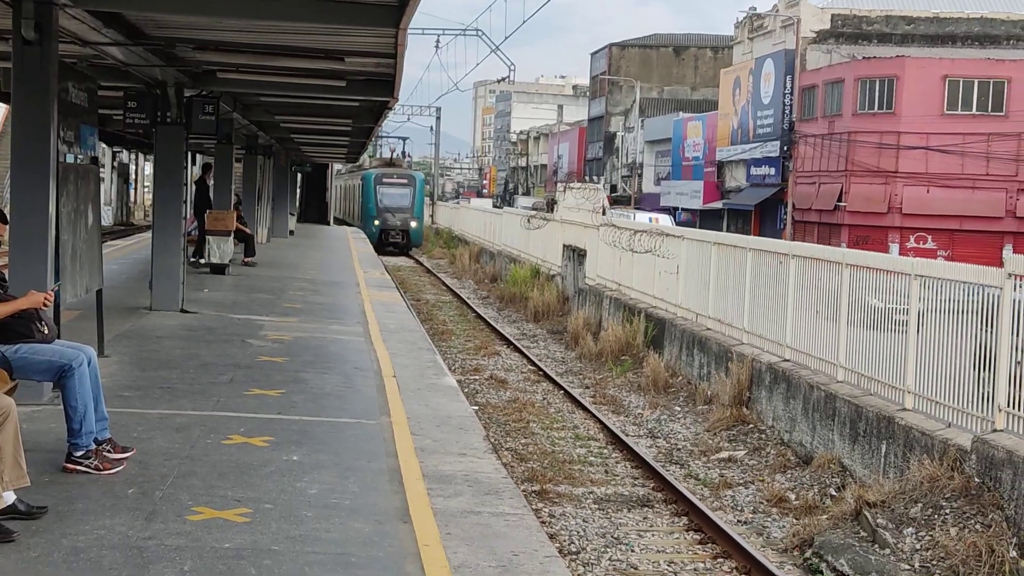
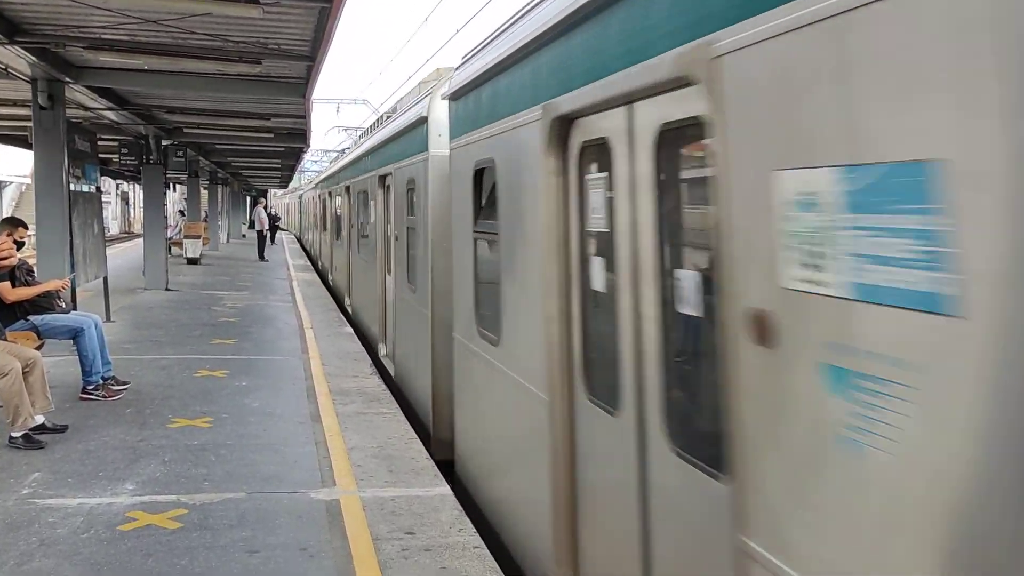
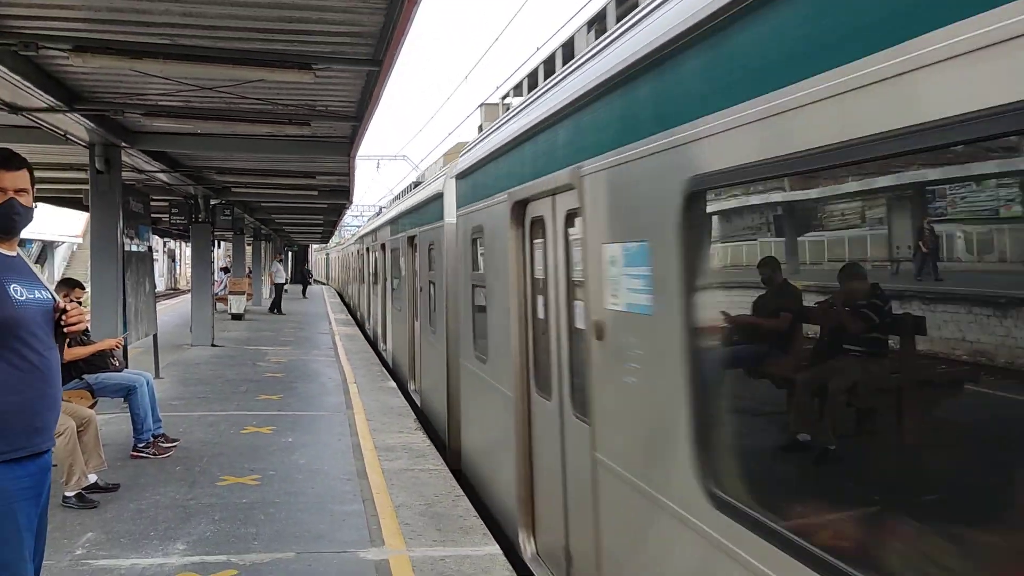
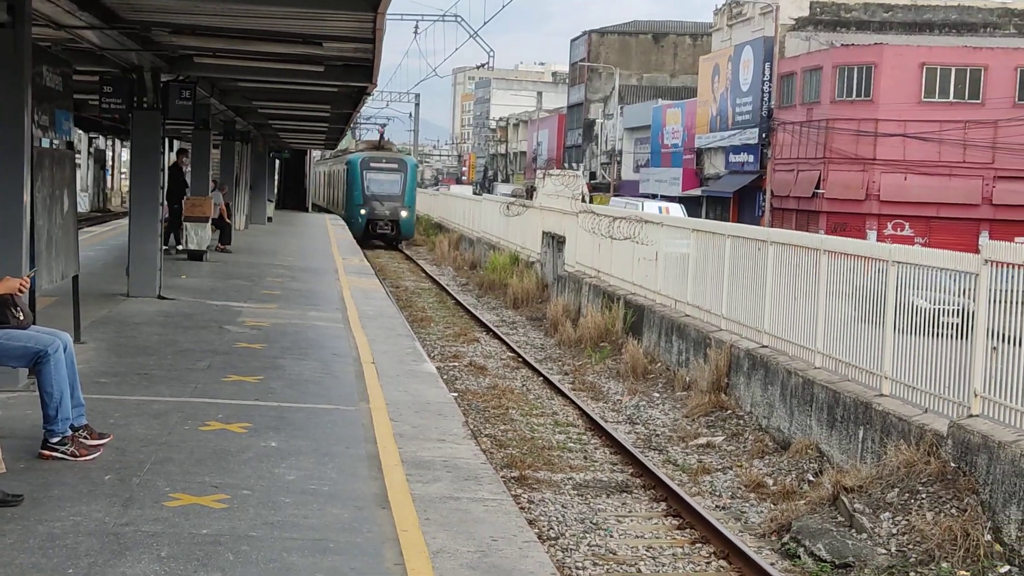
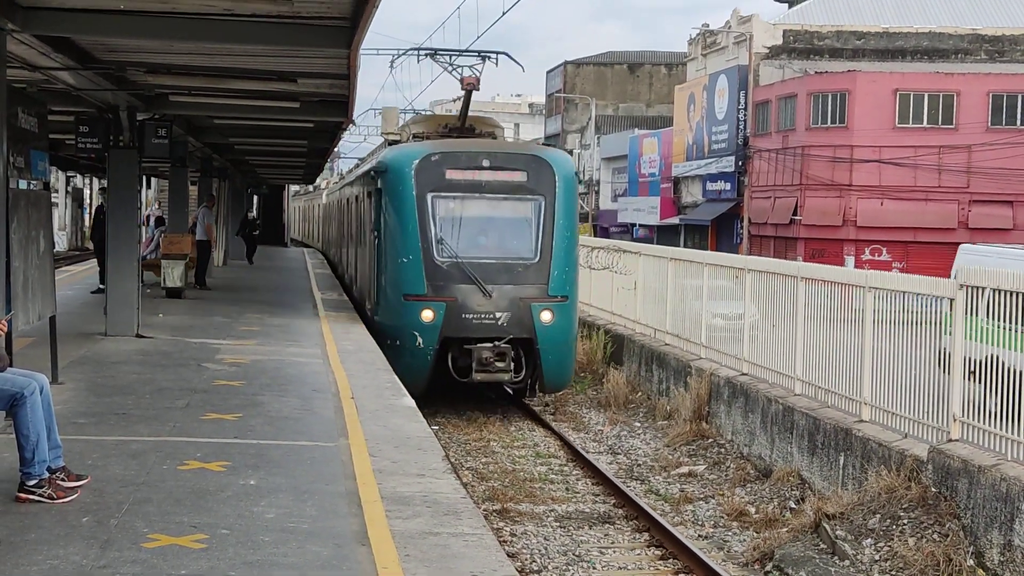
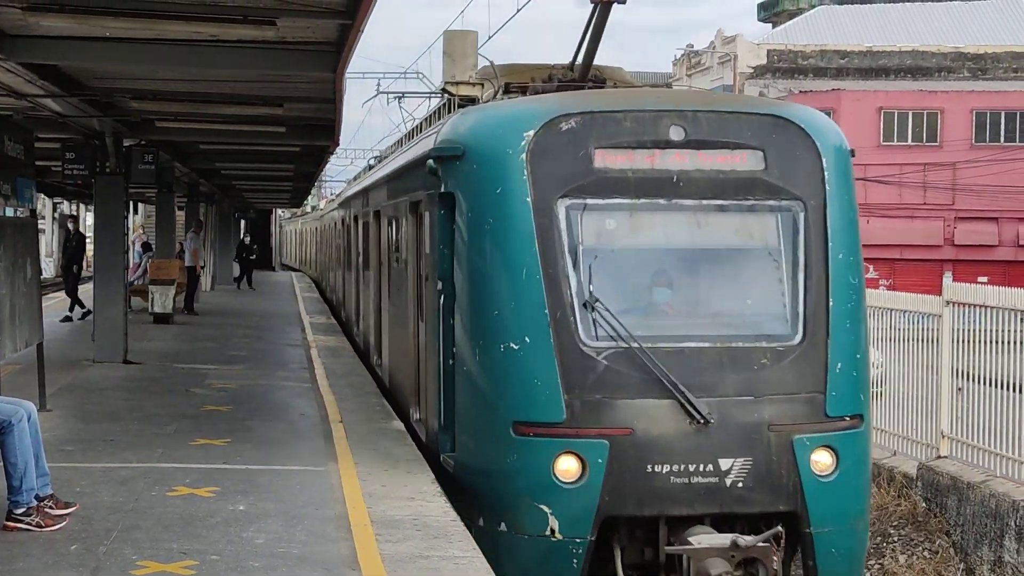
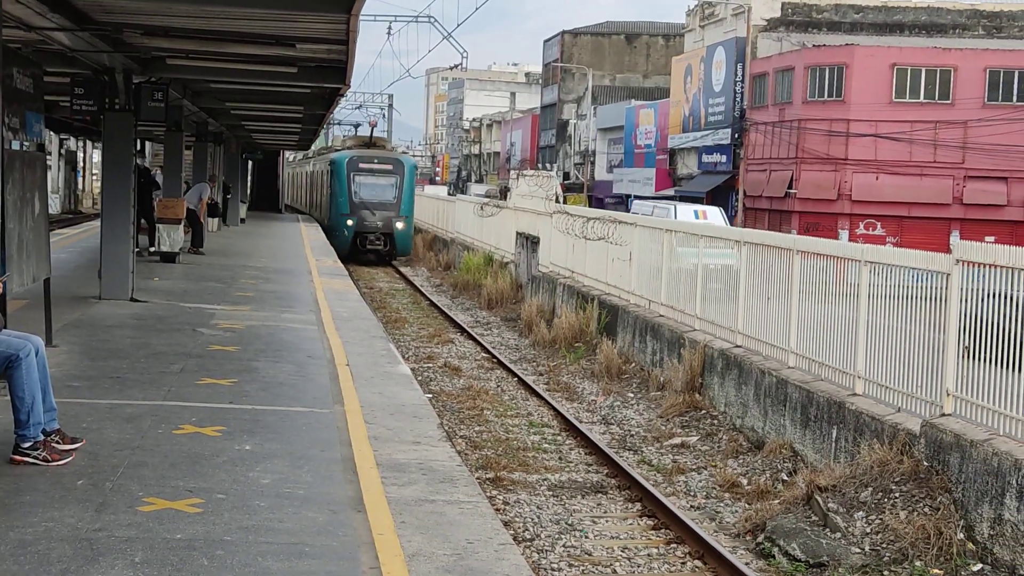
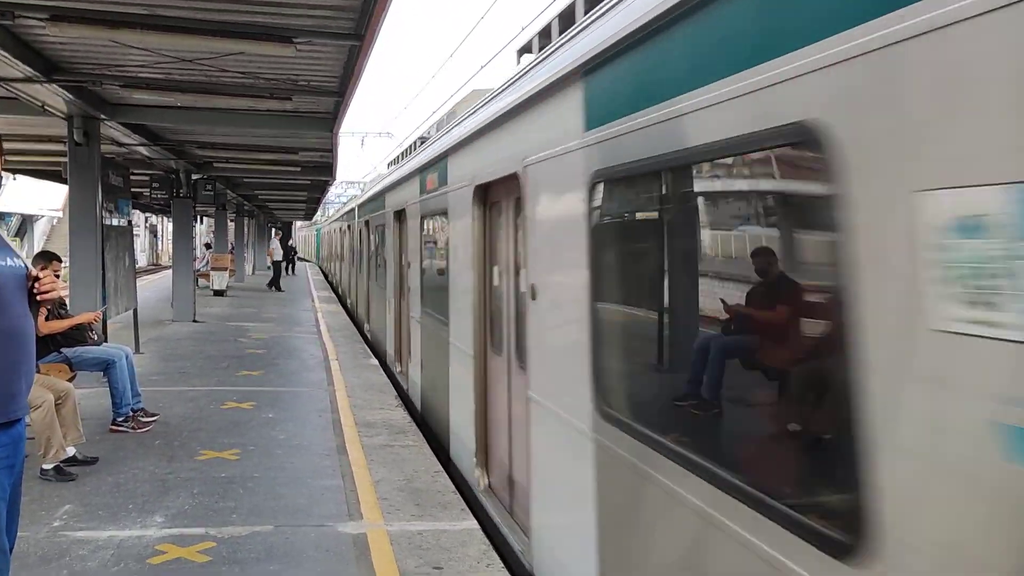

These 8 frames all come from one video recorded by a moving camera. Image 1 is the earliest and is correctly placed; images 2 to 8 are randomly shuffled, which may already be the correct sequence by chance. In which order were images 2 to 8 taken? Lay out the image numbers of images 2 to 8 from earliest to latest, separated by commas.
4, 7, 5, 6, 3, 8, 2
